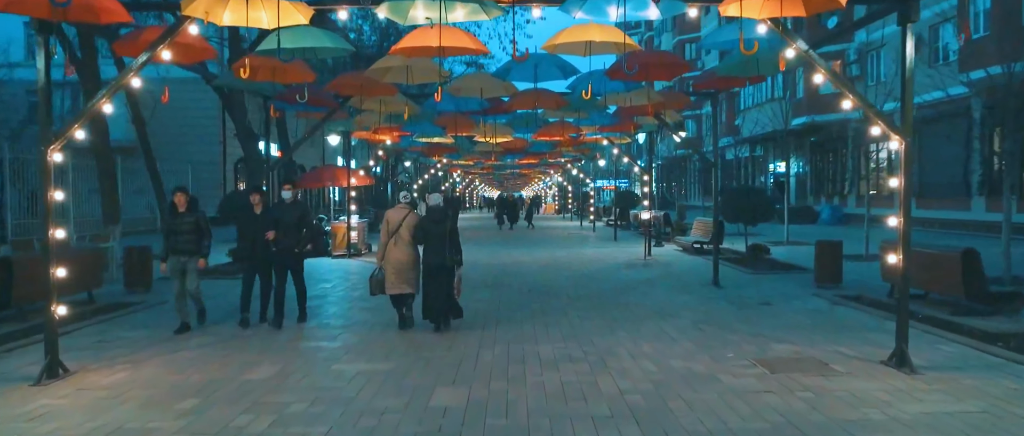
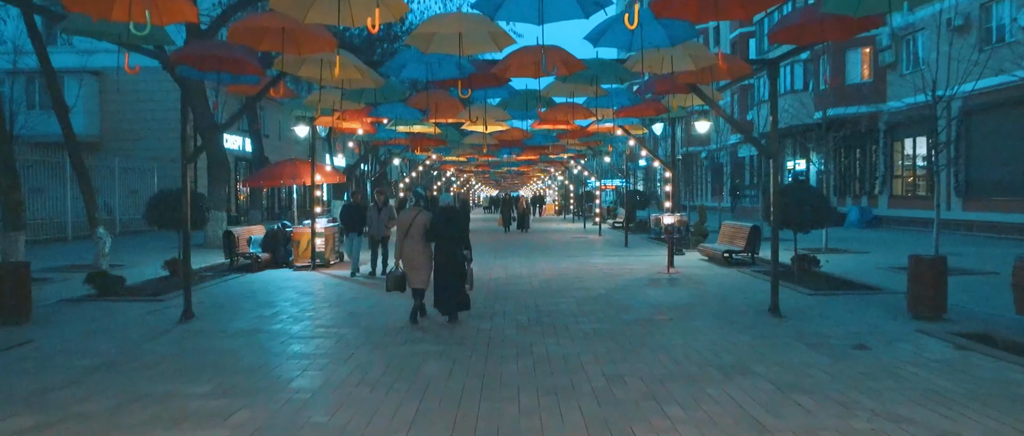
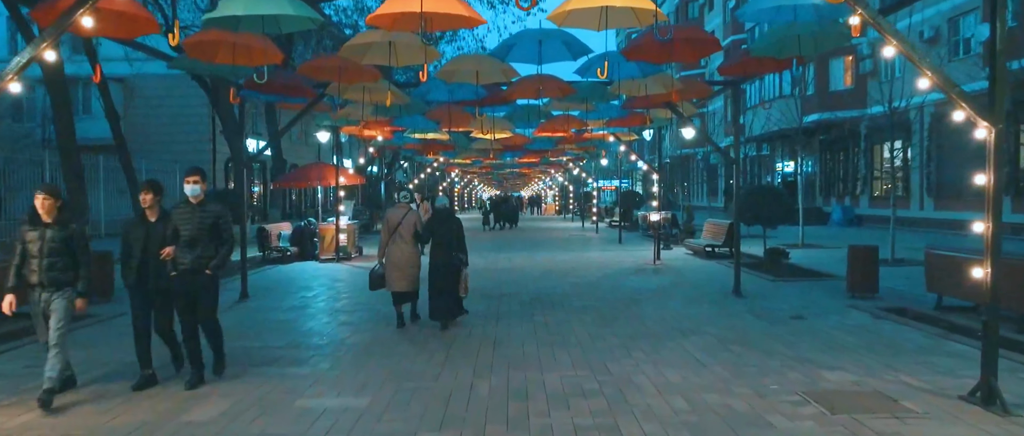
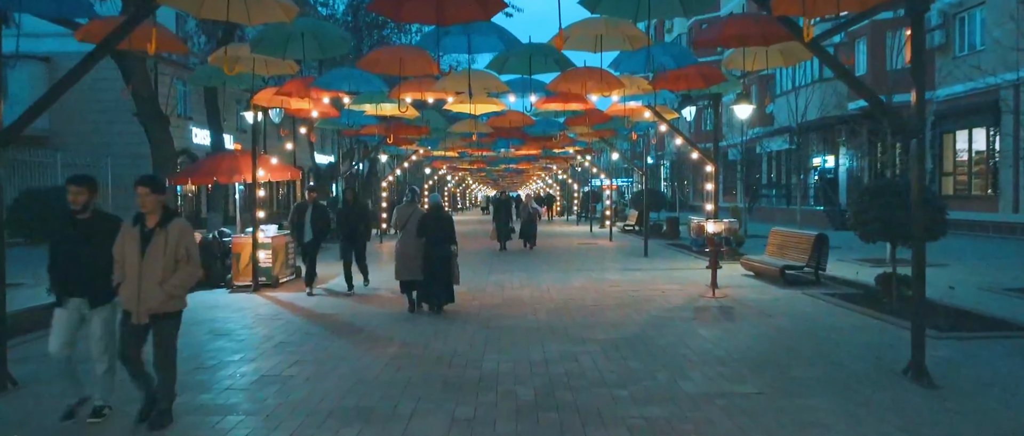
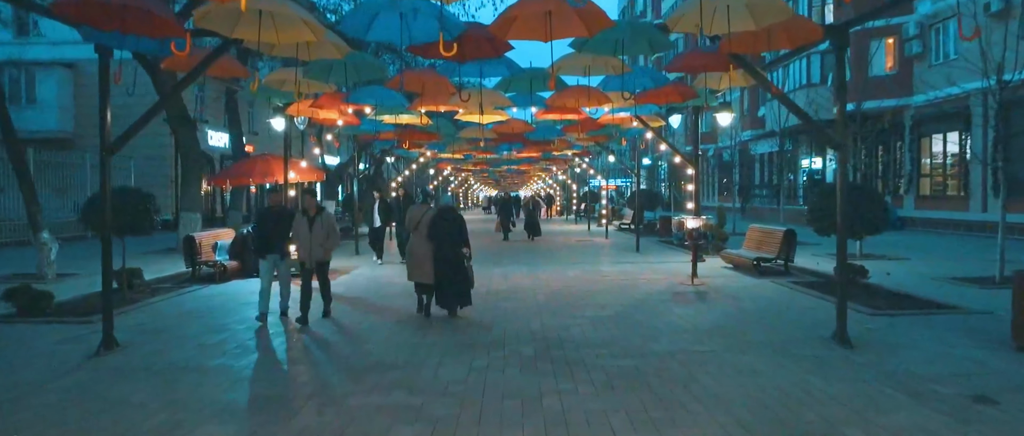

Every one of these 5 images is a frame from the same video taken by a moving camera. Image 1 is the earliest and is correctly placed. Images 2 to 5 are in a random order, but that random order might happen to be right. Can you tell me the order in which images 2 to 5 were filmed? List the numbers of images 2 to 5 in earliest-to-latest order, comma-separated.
3, 2, 5, 4
